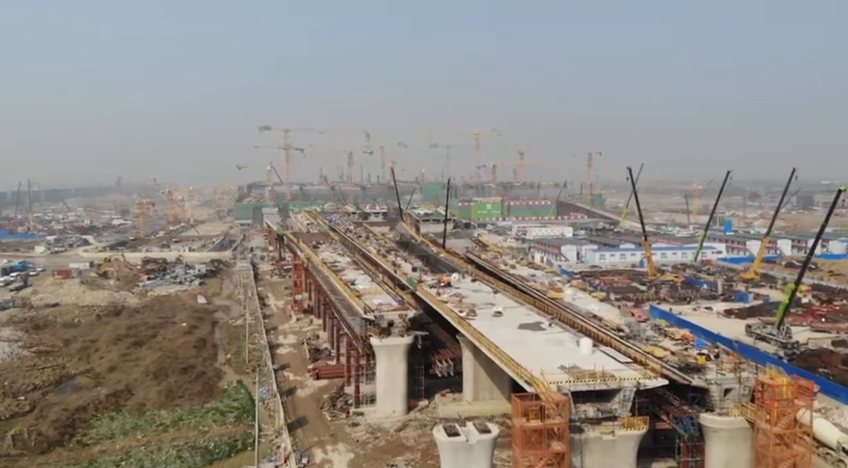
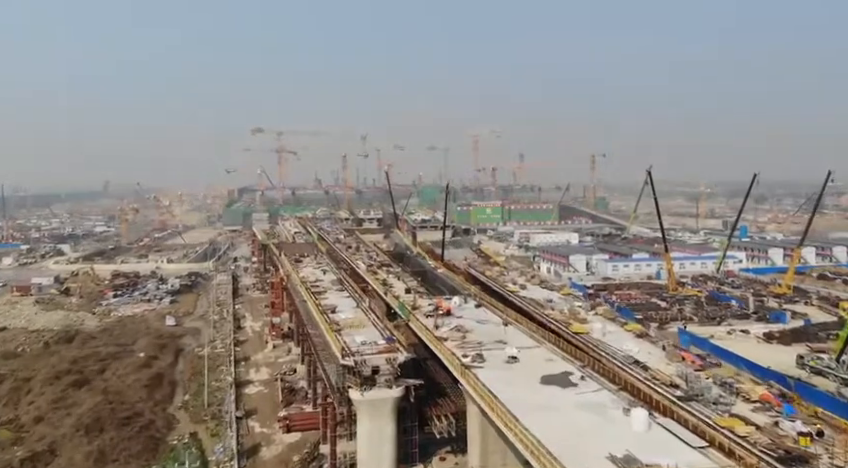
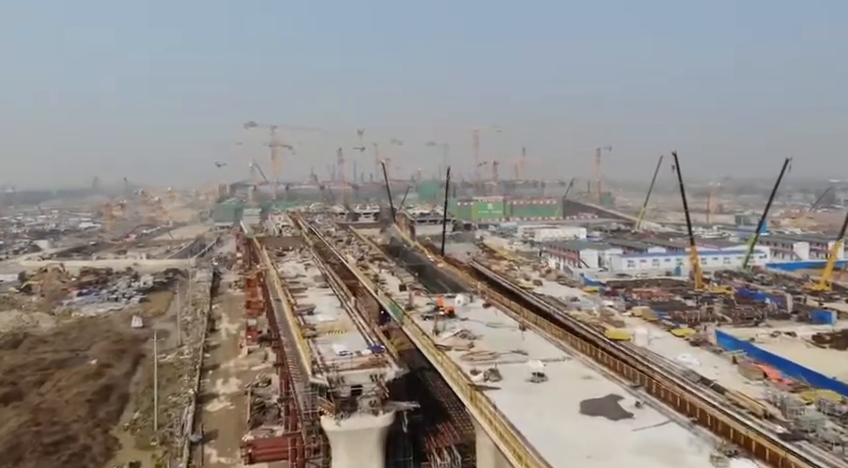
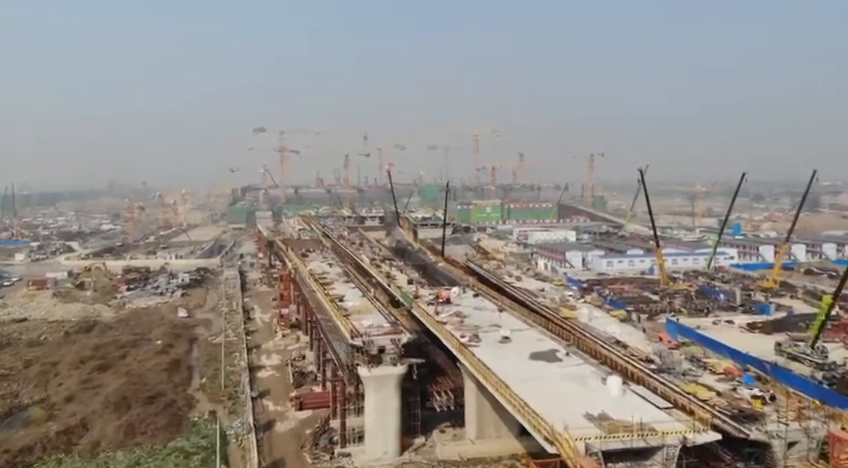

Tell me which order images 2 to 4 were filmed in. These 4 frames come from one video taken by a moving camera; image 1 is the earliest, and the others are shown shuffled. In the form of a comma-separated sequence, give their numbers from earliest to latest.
4, 2, 3
